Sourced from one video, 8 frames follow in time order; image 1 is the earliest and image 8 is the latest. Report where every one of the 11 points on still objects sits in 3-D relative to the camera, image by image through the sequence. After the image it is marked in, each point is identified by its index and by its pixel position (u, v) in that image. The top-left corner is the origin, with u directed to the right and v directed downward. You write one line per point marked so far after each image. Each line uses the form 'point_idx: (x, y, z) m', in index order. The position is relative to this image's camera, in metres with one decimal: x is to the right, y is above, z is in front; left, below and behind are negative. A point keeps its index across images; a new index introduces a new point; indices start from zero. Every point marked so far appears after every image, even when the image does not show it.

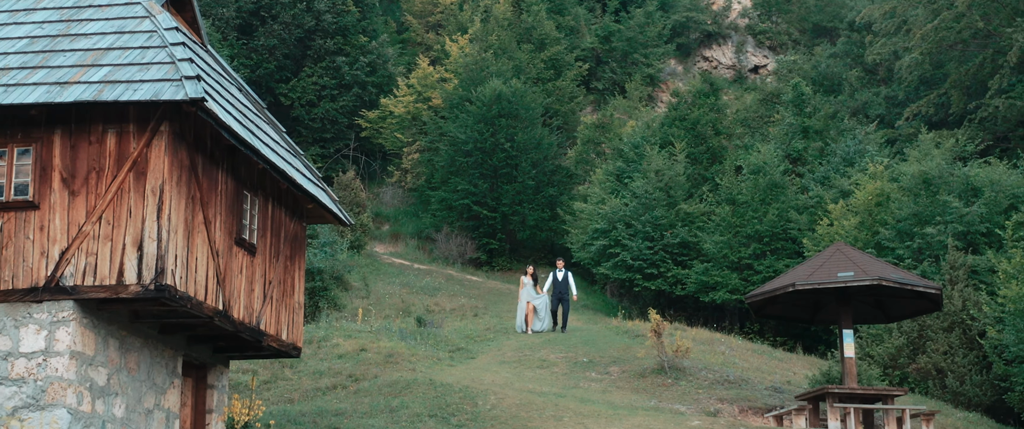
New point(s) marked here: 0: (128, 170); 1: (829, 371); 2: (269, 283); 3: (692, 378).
0: (-3.9, +0.5, +8.9) m
1: (+6.2, -3.3, +16.8) m
2: (-2.9, -0.9, +10.8) m
3: (+3.8, -3.5, +17.7) m
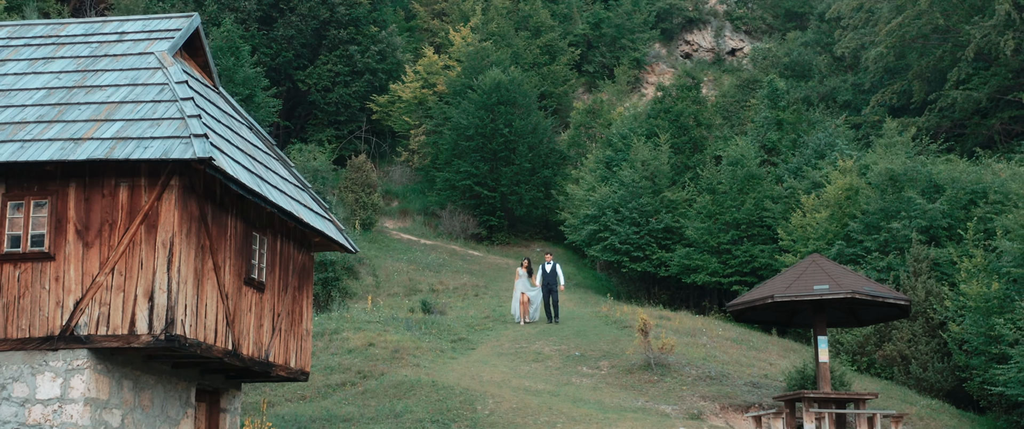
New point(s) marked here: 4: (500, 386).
0: (-4.2, -0.1, +9.5) m
1: (+6.1, -3.4, +17.5) m
2: (-3.1, -1.4, +11.4) m
3: (+3.7, -3.6, +18.4) m
4: (-0.2, -3.7, +18.3) m
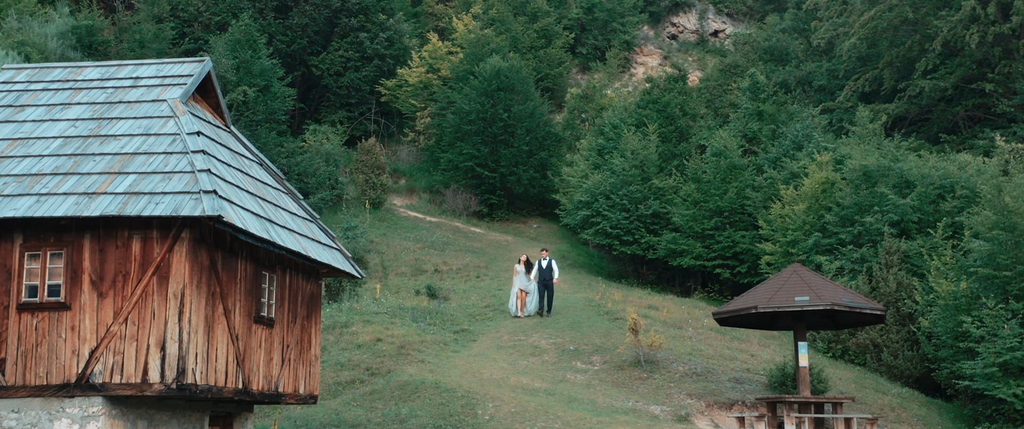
0: (-4.3, -0.7, +10.0) m
1: (+5.9, -3.4, +18.2) m
2: (-3.2, -1.9, +12.0) m
3: (+3.5, -3.6, +19.1) m
4: (-0.4, -3.9, +19.0) m
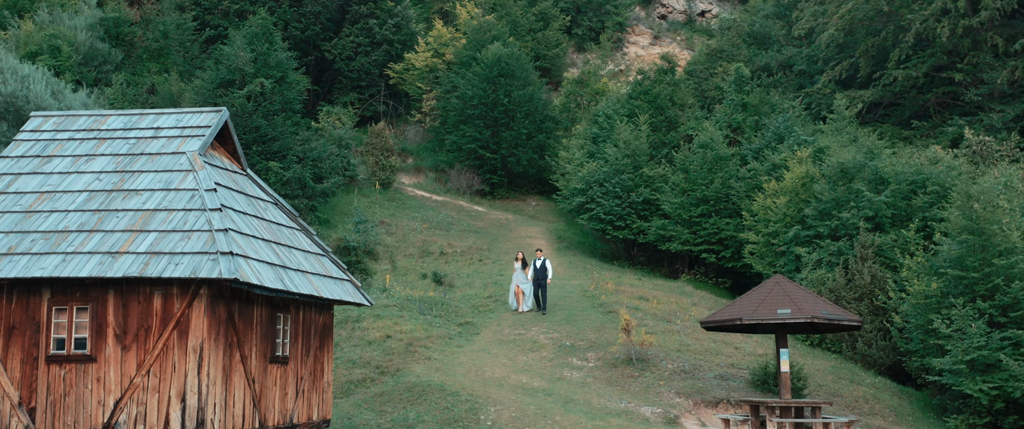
0: (-4.5, -1.5, +10.9) m
1: (+5.9, -3.5, +19.1) m
2: (-3.4, -2.6, +13.0) m
3: (+3.5, -3.7, +20.1) m
4: (-0.4, -4.1, +20.0) m
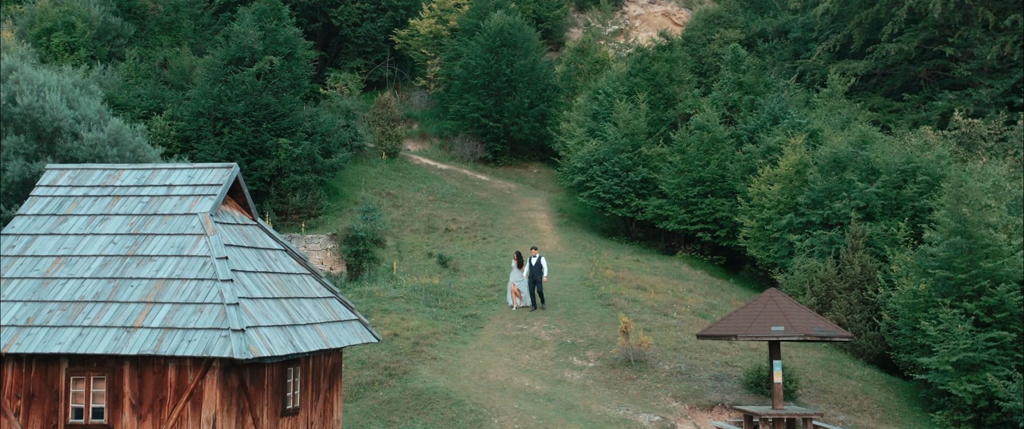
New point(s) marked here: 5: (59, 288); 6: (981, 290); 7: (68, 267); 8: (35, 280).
0: (-4.5, -2.5, +11.5) m
1: (+5.9, -3.7, +19.8) m
2: (-3.4, -3.4, +13.6) m
3: (+3.5, -3.9, +20.8) m
4: (-0.3, -4.4, +20.8) m
5: (-6.8, -1.1, +12.5) m
6: (+10.9, -1.8, +19.3) m
7: (-6.8, -0.8, +12.7) m
8: (-7.2, -1.0, +12.6) m
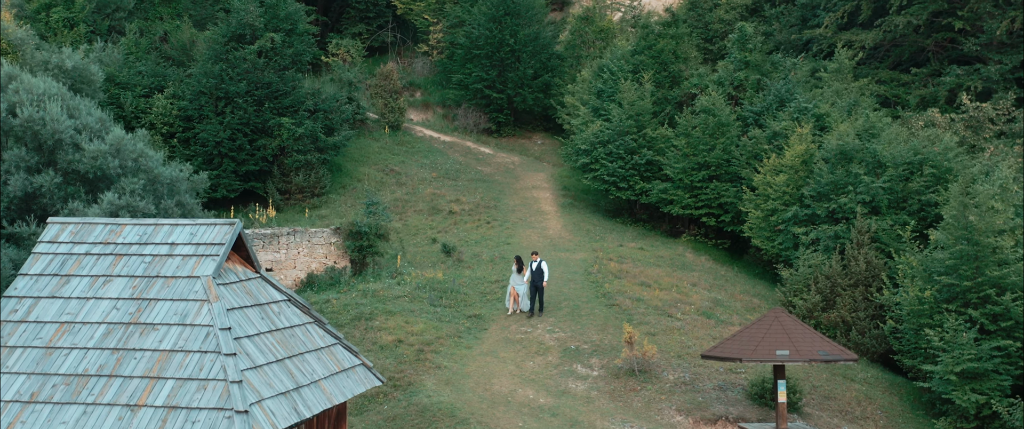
0: (-4.5, -3.6, +11.6) m
1: (+6.0, -3.9, +19.8) m
2: (-3.3, -4.3, +13.7) m
3: (+3.6, -4.2, +20.9) m
4: (-0.2, -4.8, +20.9) m
5: (-6.8, -2.2, +12.4) m
6: (+10.9, -1.9, +19.2) m
7: (-6.9, -1.9, +12.7) m
8: (-7.2, -2.1, +12.6) m
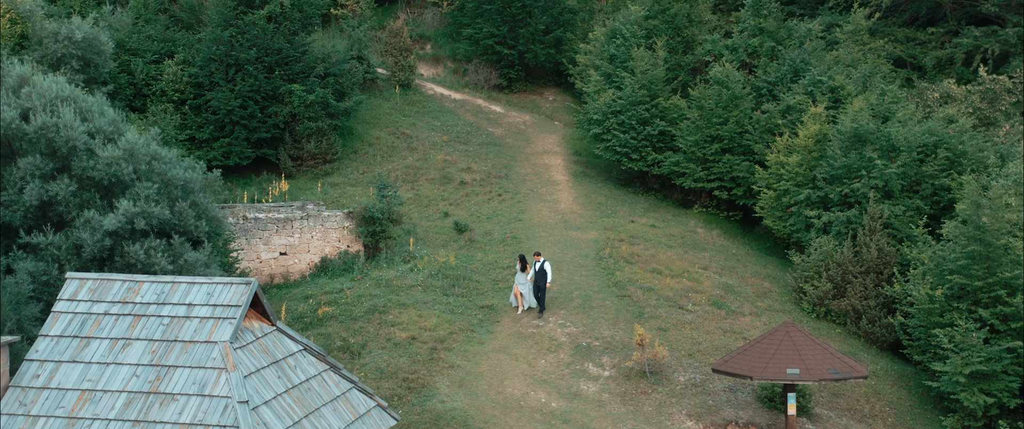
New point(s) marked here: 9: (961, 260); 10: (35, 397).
0: (-4.5, -4.7, +11.9) m
1: (+6.3, -4.0, +19.9) m
2: (-3.2, -5.2, +14.1) m
3: (+3.9, -4.2, +21.0) m
4: (+0.1, -5.0, +21.2) m
5: (-6.8, -3.3, +12.7) m
6: (+11.1, -1.9, +19.0) m
7: (-6.8, -3.0, +12.9) m
8: (-7.2, -3.2, +12.9) m
9: (+10.4, -1.1, +19.3) m
10: (-7.7, -2.9, +13.2) m
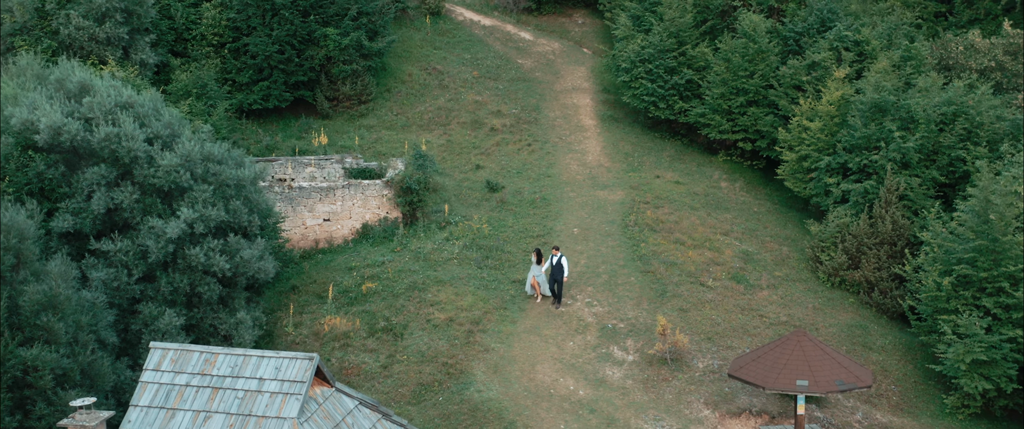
0: (-4.1, -6.4, +14.1) m
1: (+7.0, -4.0, +21.2) m
2: (-2.7, -6.5, +16.2) m
3: (+4.7, -4.2, +22.5) m
4: (+1.0, -5.1, +23.0) m
5: (-6.4, -5.0, +14.8) m
6: (+11.6, -1.7, +19.7) m
7: (-6.5, -4.7, +15.0) m
8: (-6.8, -4.9, +15.0) m
9: (+10.9, -0.9, +20.0) m
10: (-7.4, -4.6, +15.3) m
